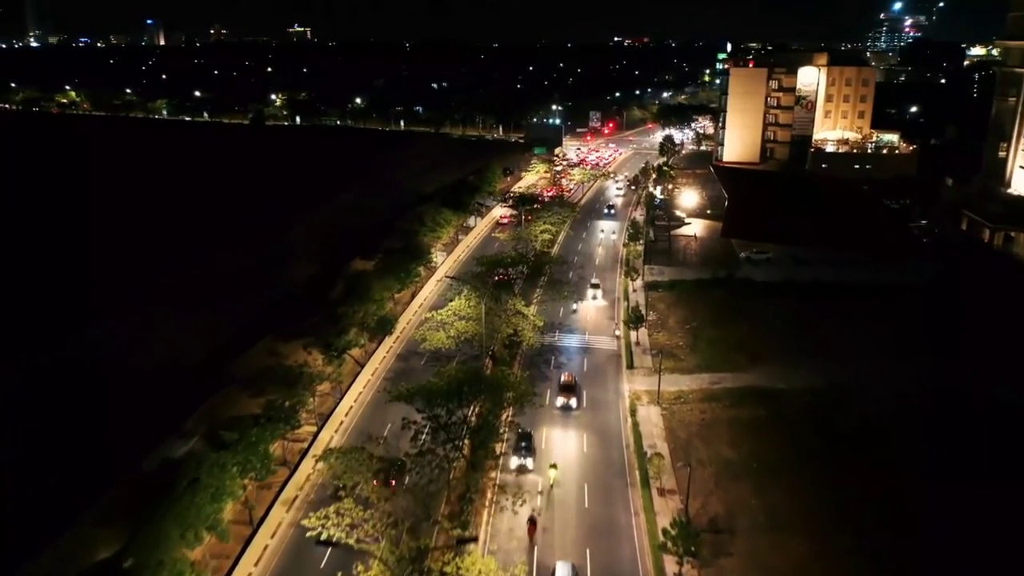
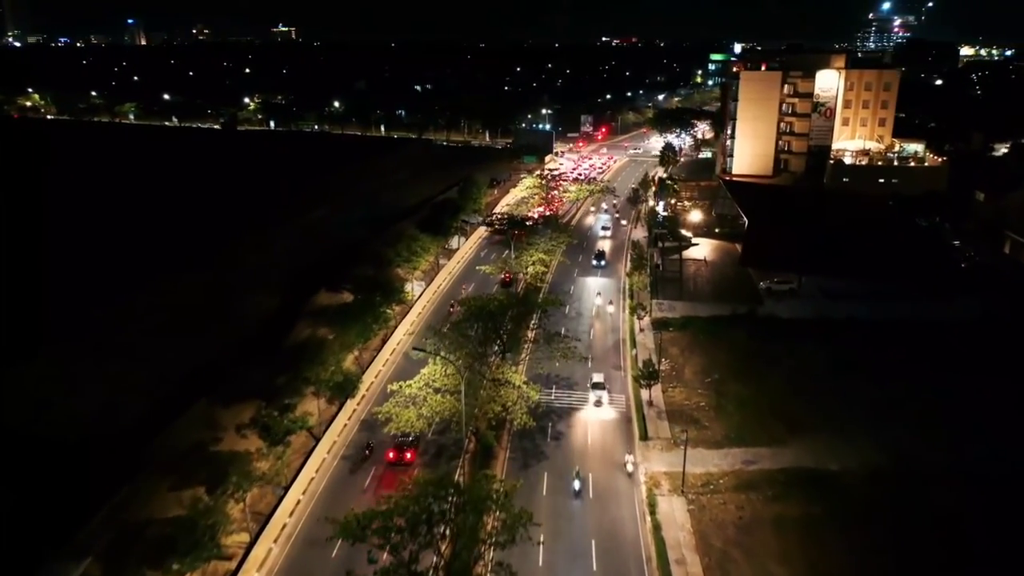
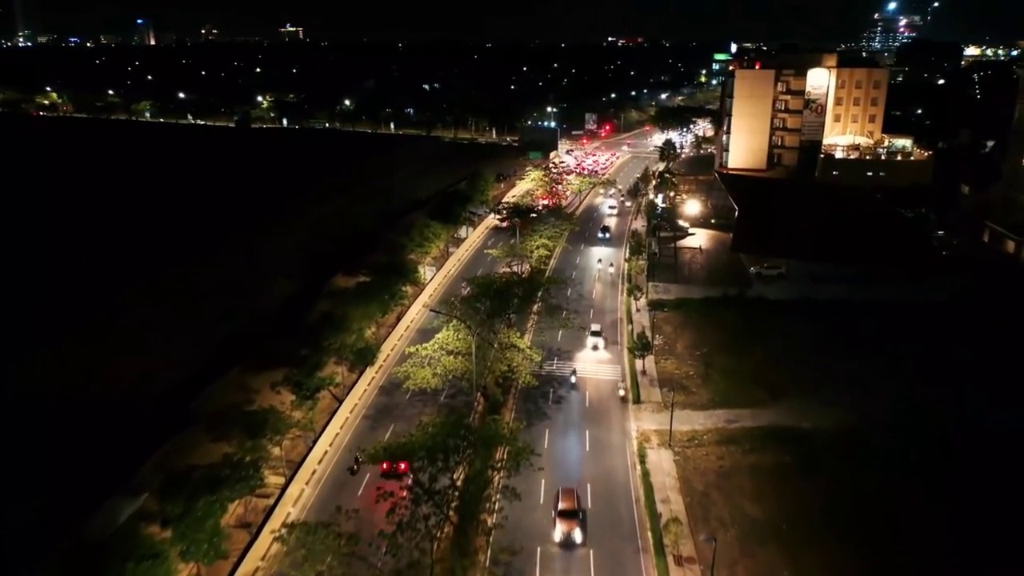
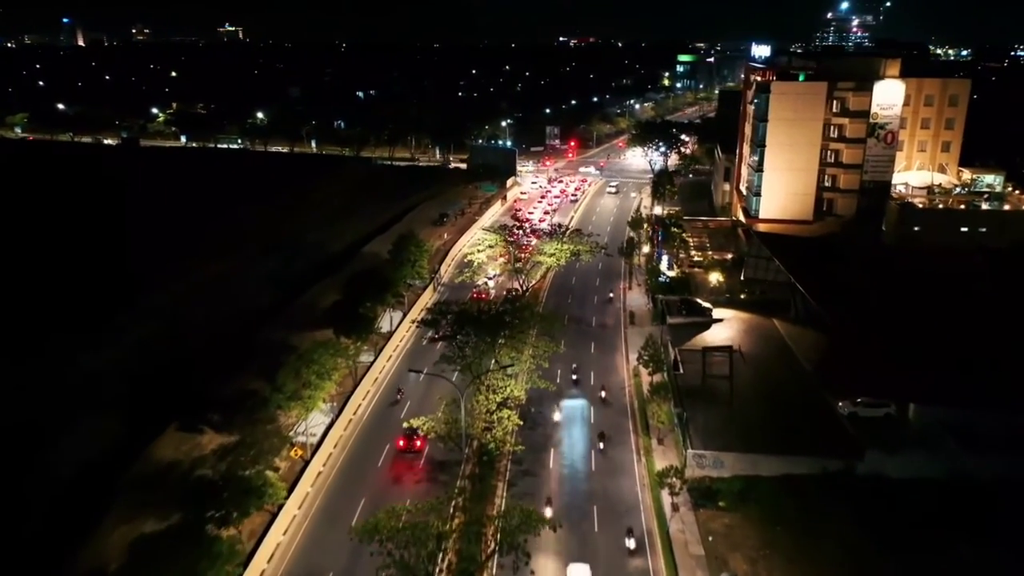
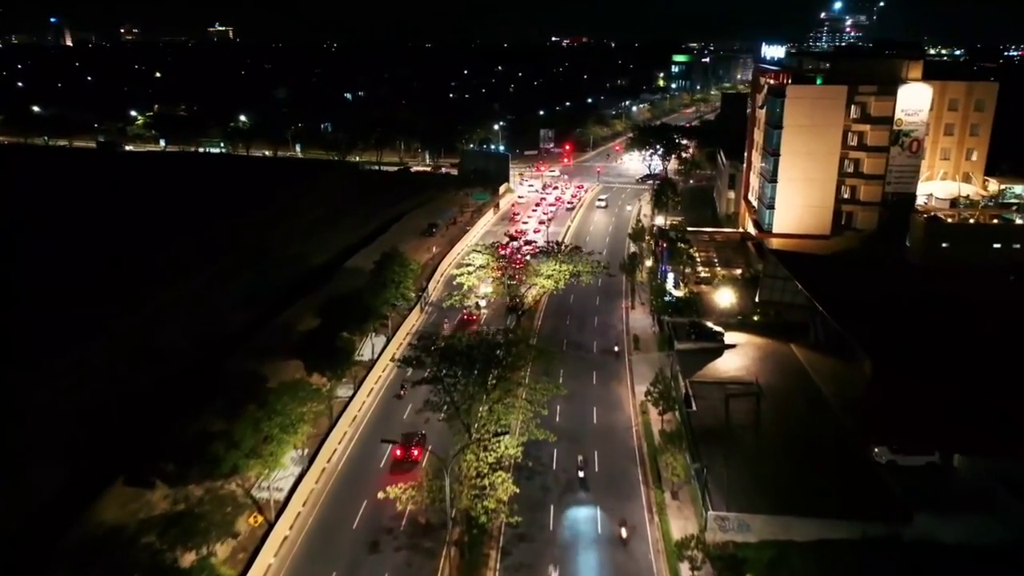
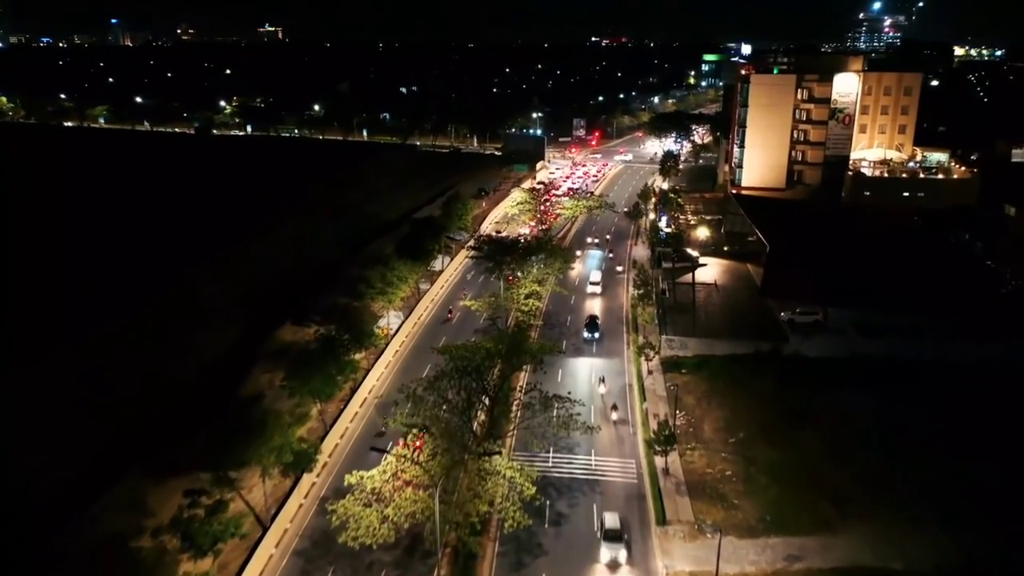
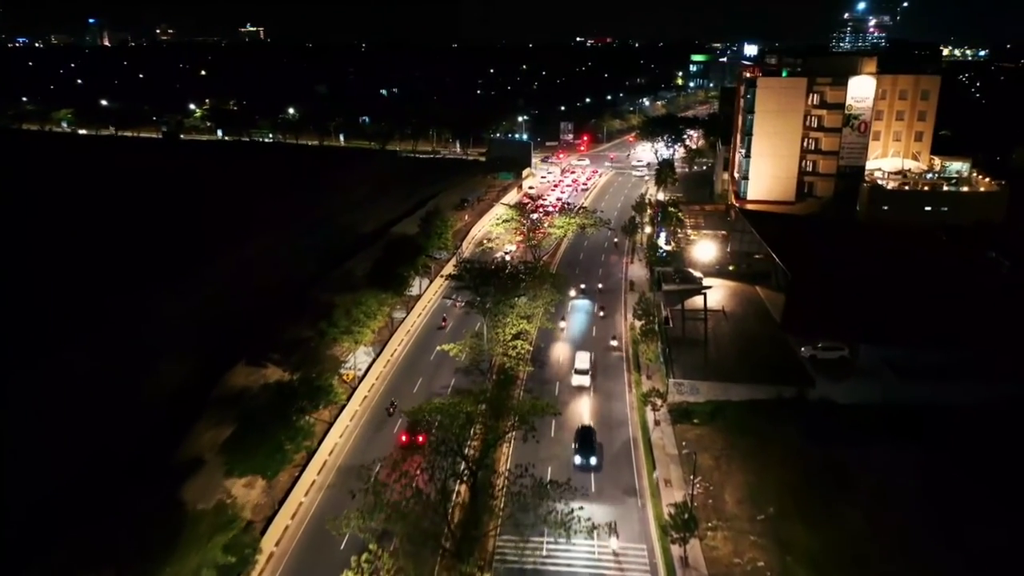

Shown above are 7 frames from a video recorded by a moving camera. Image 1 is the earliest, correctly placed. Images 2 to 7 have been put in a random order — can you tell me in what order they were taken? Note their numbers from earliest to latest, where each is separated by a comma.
3, 2, 6, 7, 4, 5
